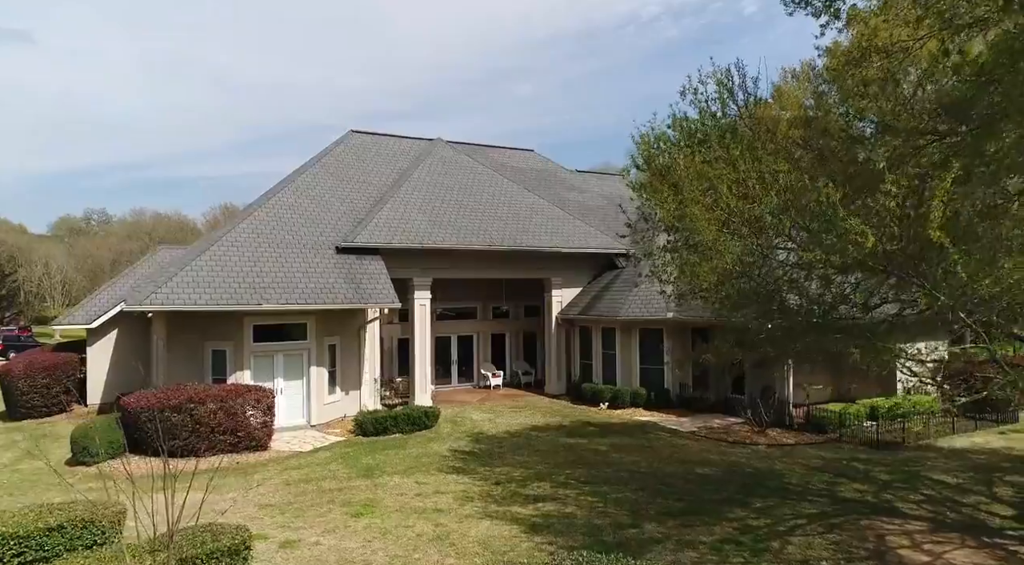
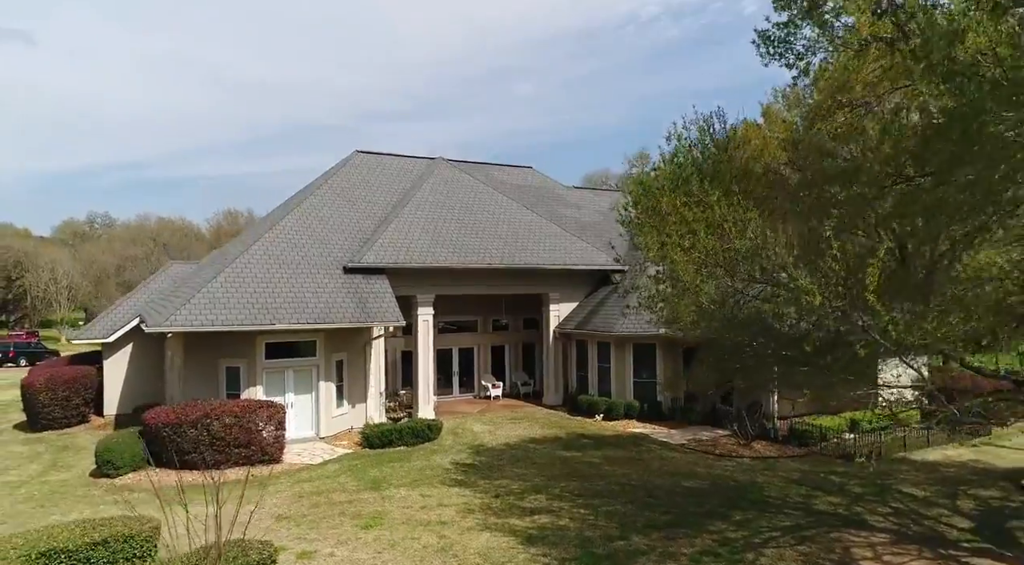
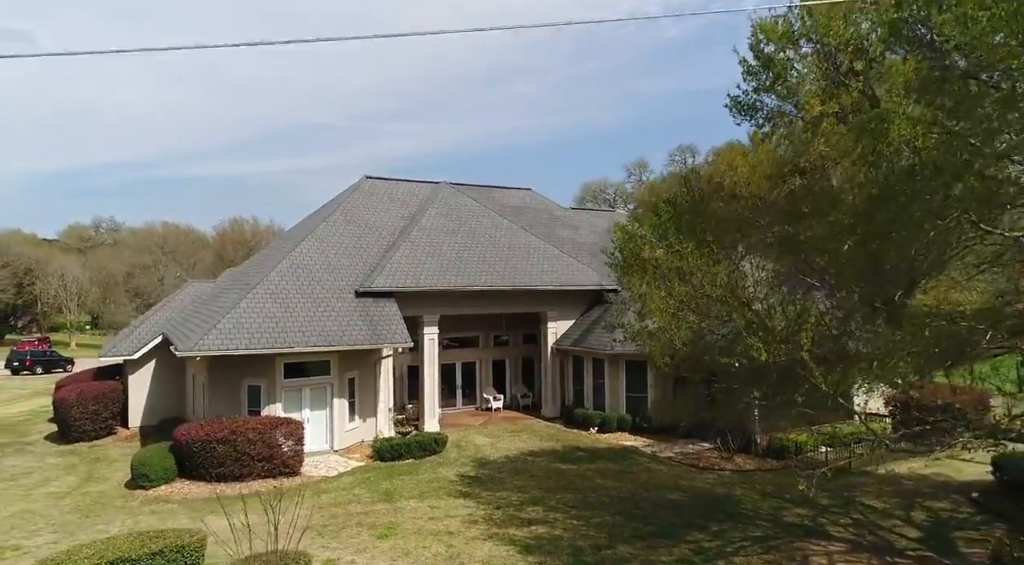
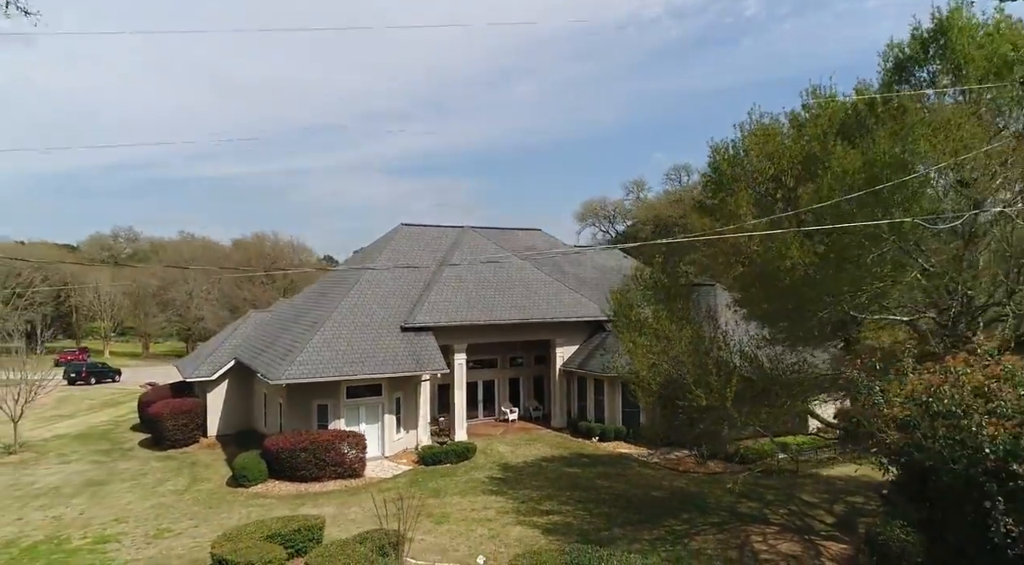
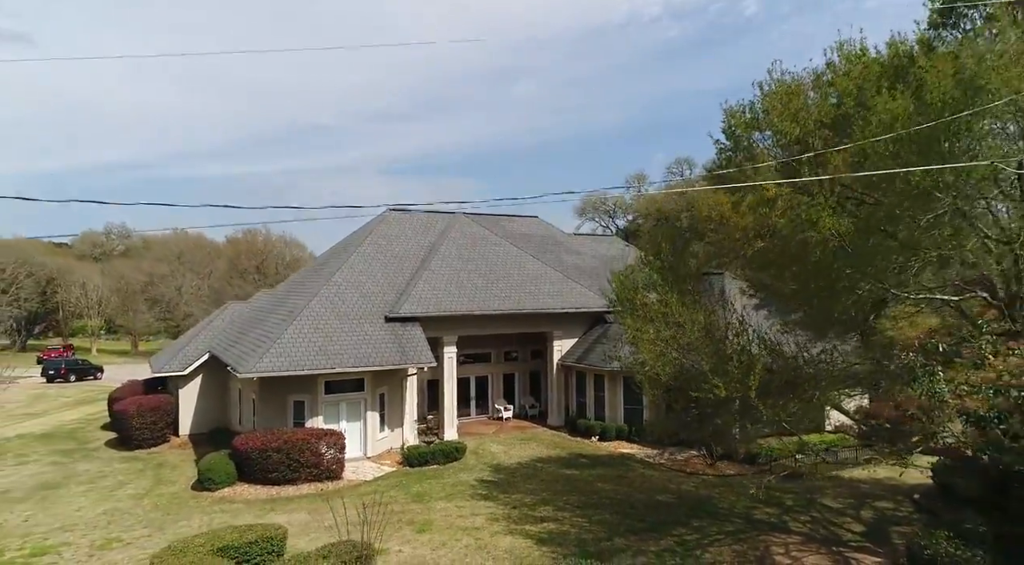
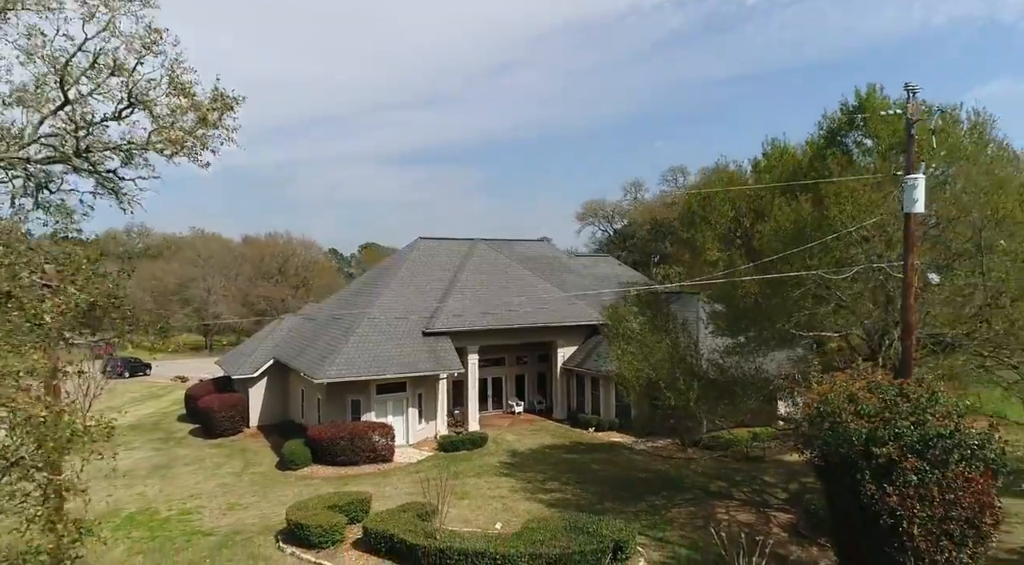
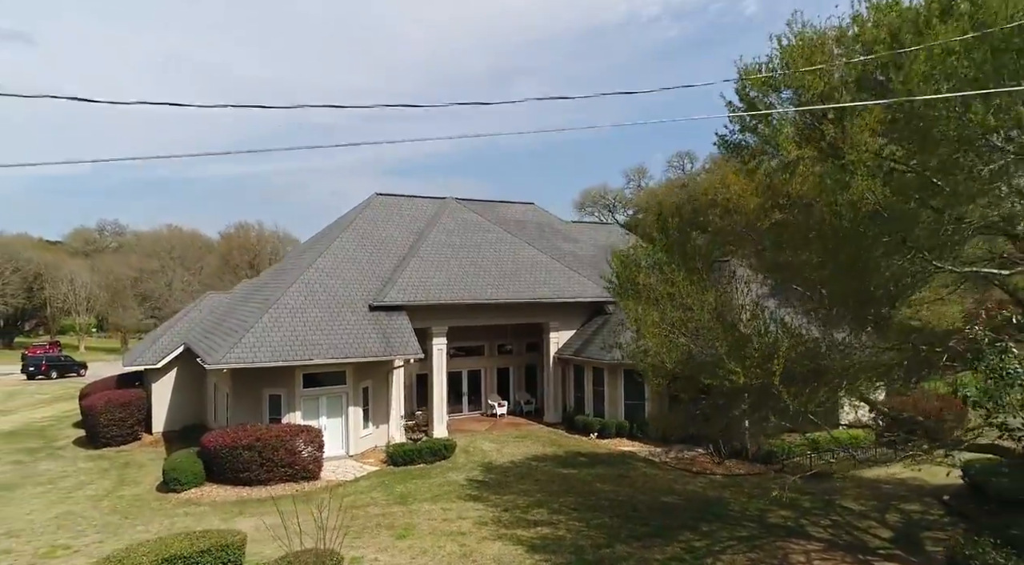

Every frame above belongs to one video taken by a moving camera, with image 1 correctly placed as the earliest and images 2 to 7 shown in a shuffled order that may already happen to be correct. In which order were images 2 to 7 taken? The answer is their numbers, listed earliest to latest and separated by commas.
2, 3, 7, 5, 4, 6
